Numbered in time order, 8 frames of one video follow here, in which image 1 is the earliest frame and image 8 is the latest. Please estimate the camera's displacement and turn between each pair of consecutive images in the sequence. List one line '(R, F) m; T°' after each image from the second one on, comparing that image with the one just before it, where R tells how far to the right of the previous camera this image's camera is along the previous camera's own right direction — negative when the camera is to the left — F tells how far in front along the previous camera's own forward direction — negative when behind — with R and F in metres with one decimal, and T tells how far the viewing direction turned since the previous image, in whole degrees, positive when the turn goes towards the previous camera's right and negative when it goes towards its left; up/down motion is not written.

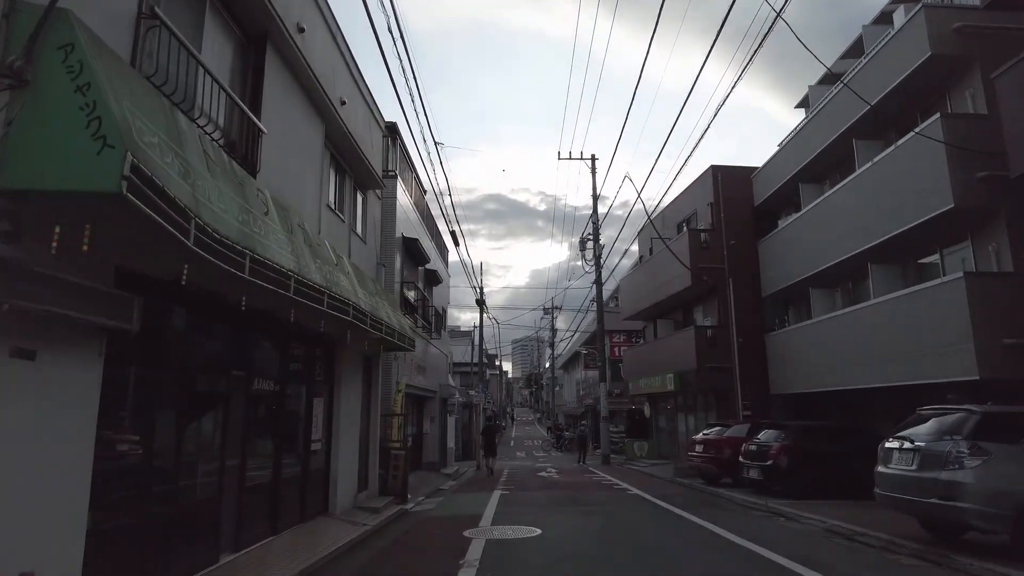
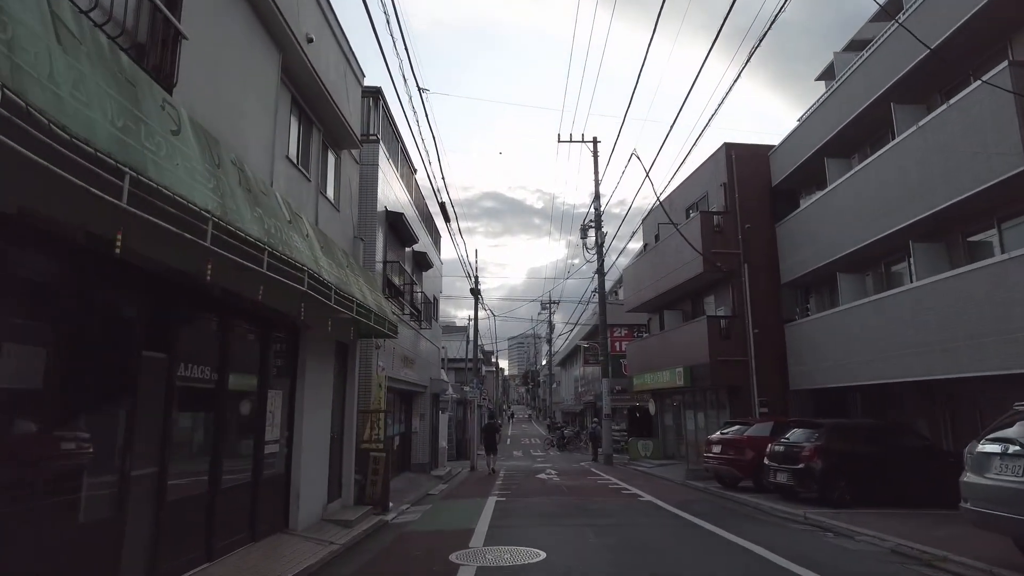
(0.0, +1.7) m; 0°
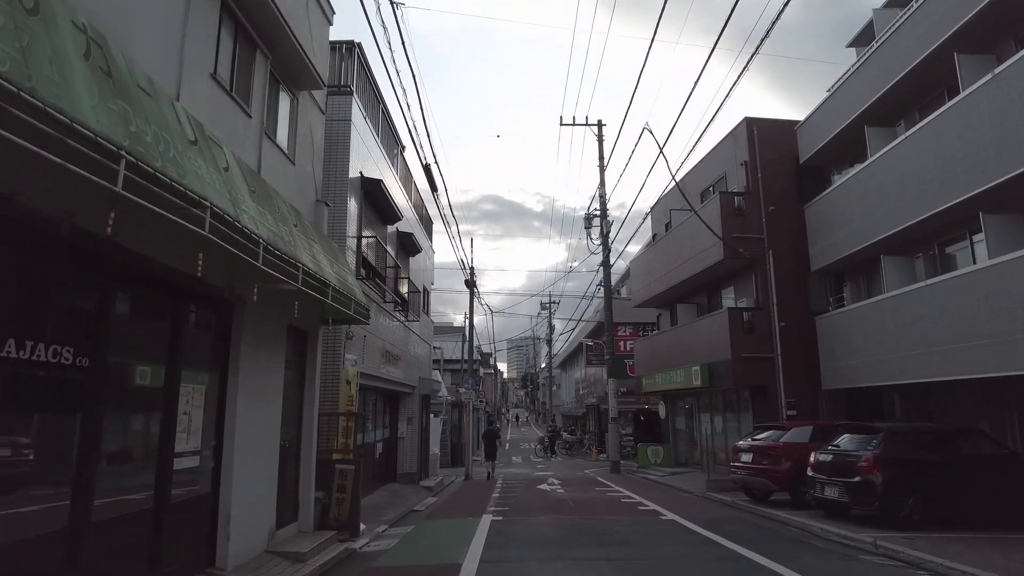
(0.0, +2.0) m; 0°
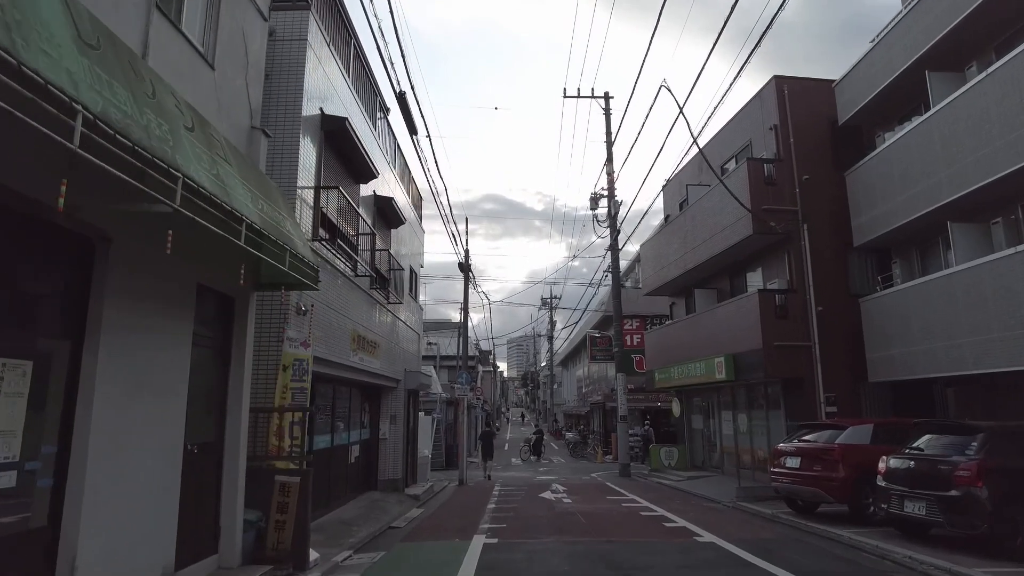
(0.0, +2.3) m; 0°
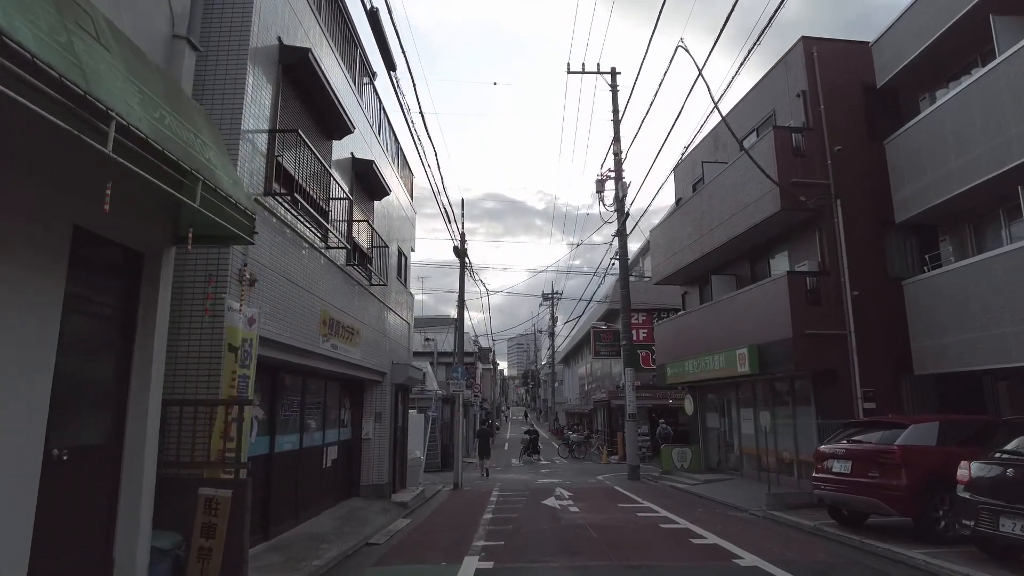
(0.0, +1.7) m; 0°
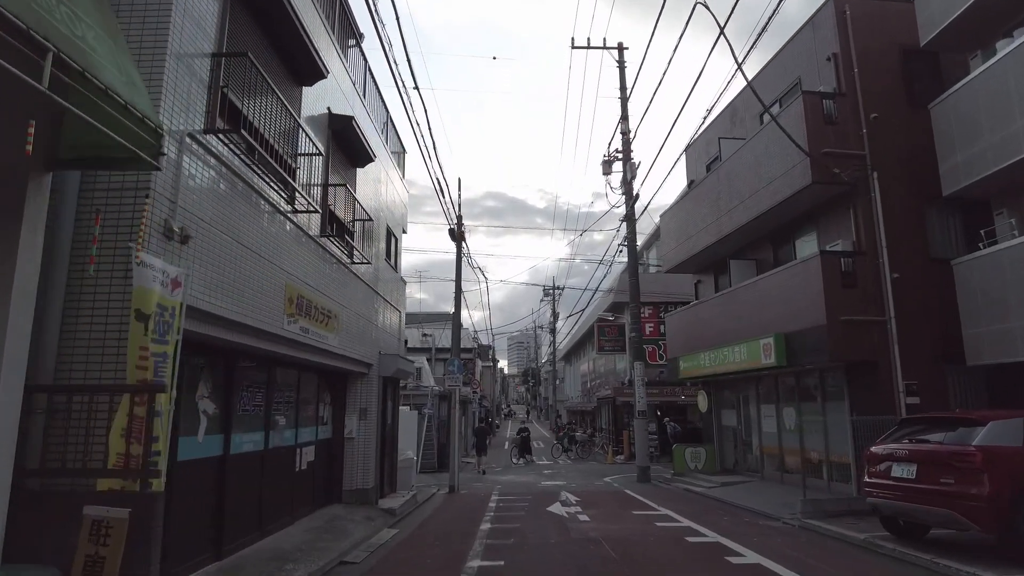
(0.0, +1.5) m; 0°
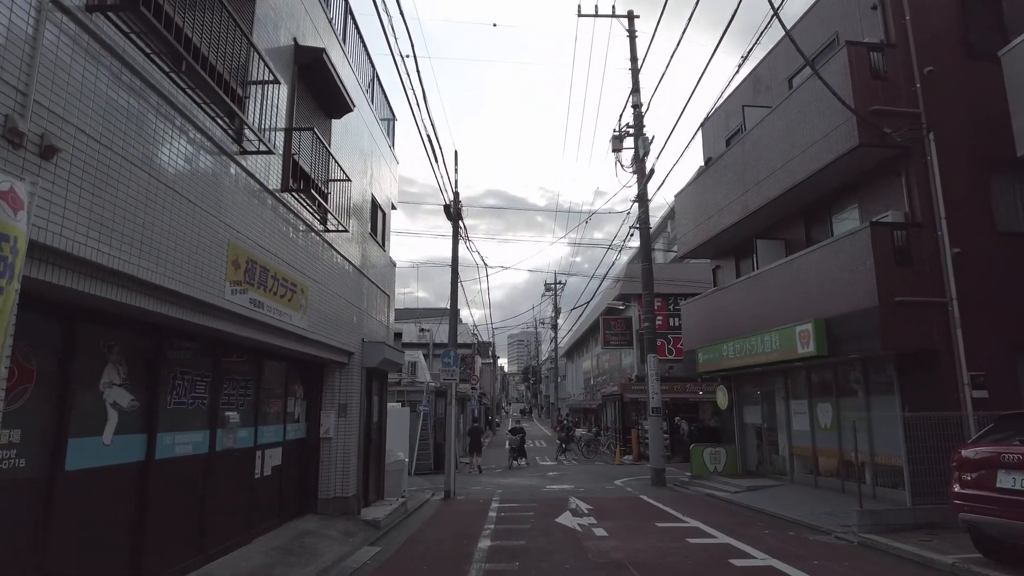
(-0.1, +1.7) m; 0°
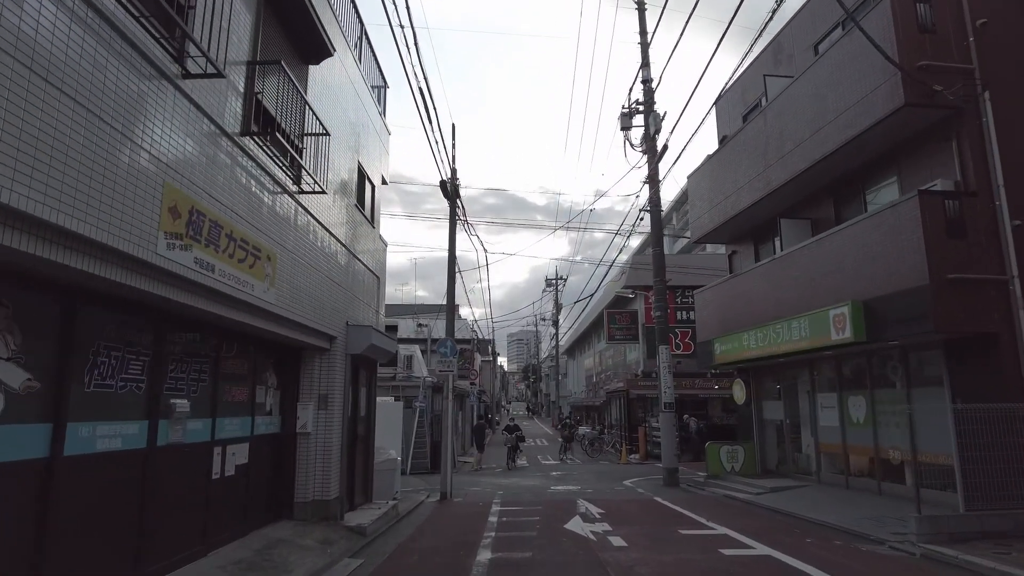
(-0.1, +1.2) m; 0°
